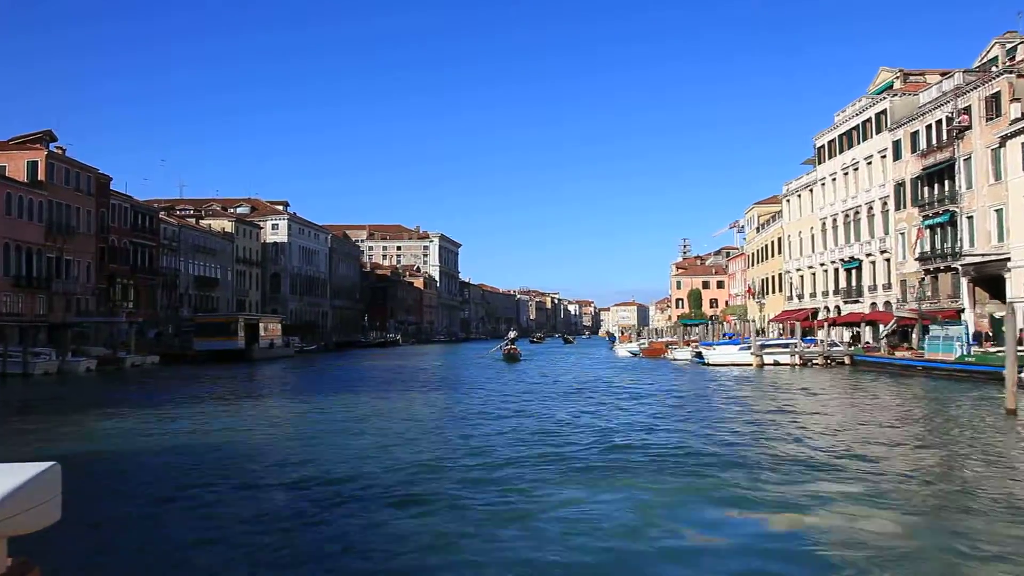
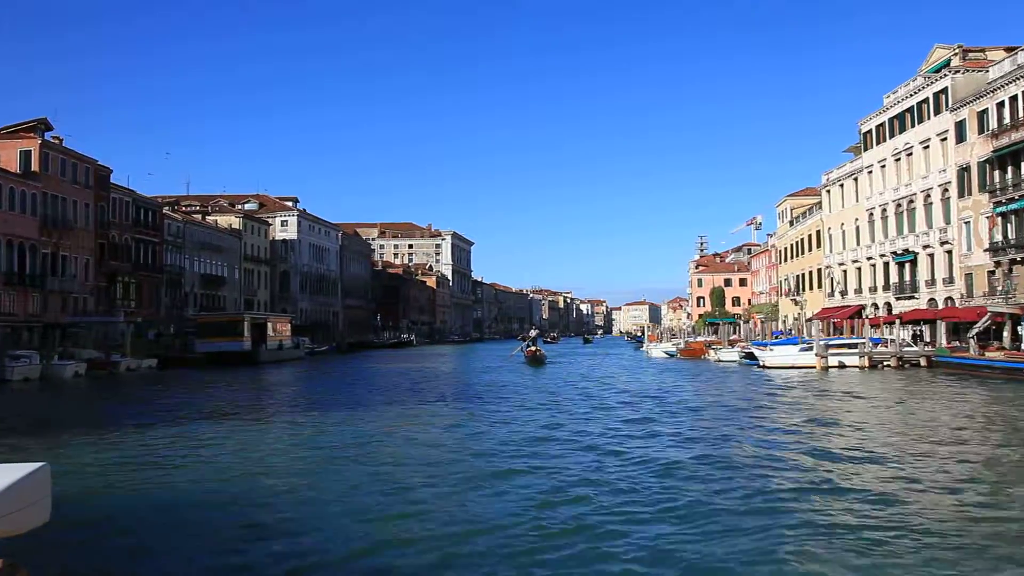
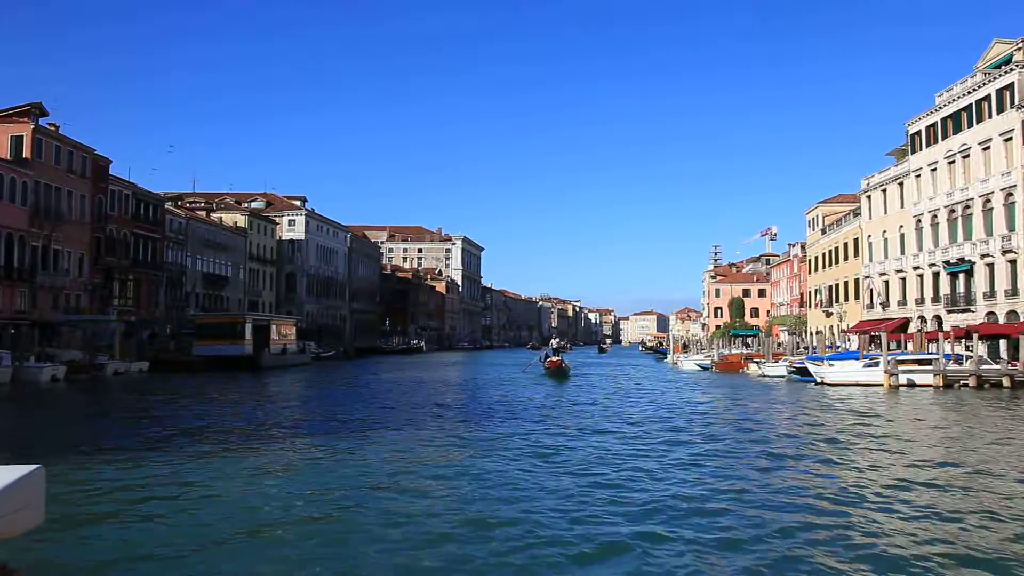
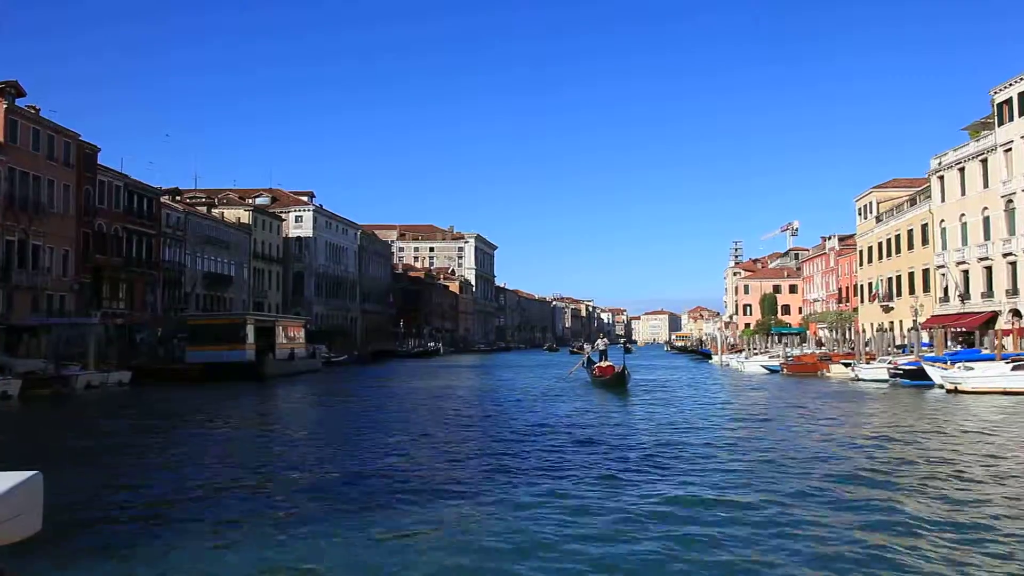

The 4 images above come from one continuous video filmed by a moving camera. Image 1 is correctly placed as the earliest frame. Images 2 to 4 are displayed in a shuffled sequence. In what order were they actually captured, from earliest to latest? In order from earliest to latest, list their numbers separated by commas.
2, 3, 4
